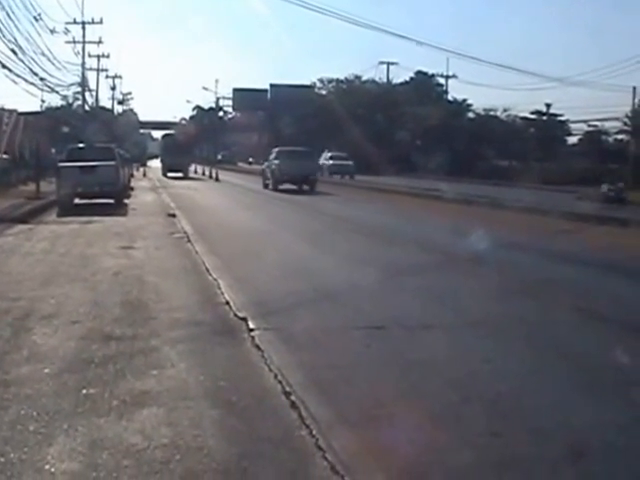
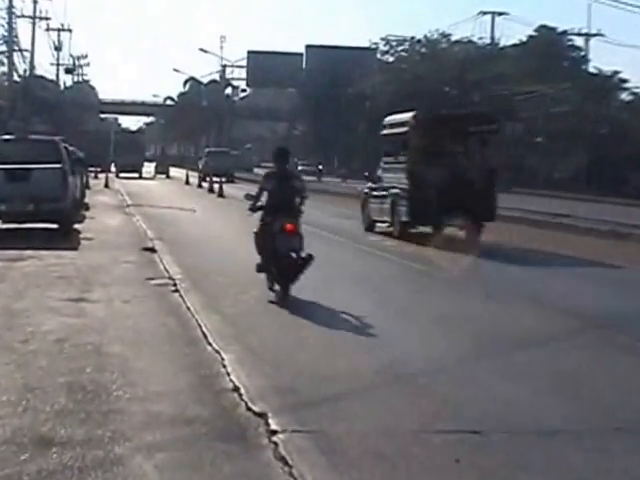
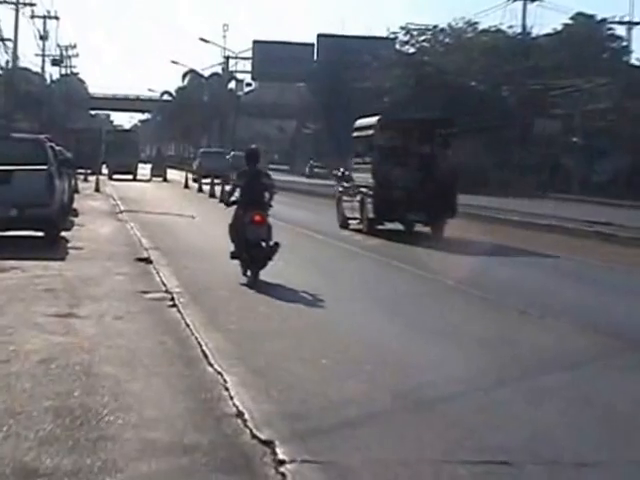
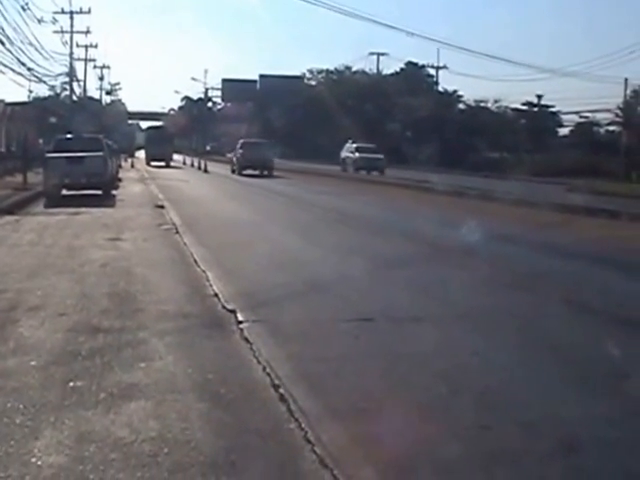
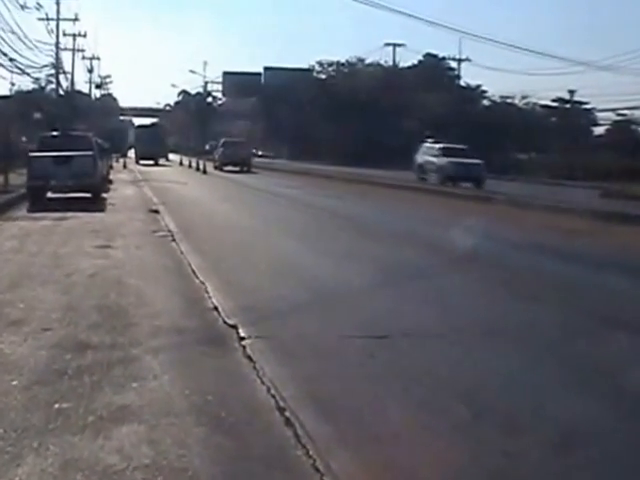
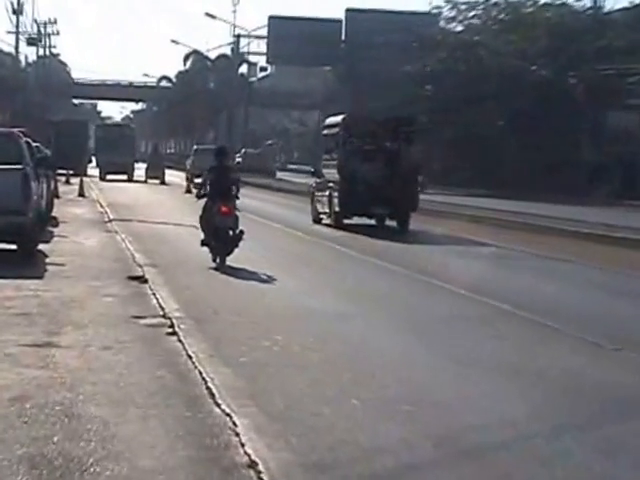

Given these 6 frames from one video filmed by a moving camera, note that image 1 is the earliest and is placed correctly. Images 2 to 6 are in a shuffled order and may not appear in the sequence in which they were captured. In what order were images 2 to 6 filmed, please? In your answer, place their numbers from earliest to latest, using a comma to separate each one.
4, 5, 2, 3, 6
